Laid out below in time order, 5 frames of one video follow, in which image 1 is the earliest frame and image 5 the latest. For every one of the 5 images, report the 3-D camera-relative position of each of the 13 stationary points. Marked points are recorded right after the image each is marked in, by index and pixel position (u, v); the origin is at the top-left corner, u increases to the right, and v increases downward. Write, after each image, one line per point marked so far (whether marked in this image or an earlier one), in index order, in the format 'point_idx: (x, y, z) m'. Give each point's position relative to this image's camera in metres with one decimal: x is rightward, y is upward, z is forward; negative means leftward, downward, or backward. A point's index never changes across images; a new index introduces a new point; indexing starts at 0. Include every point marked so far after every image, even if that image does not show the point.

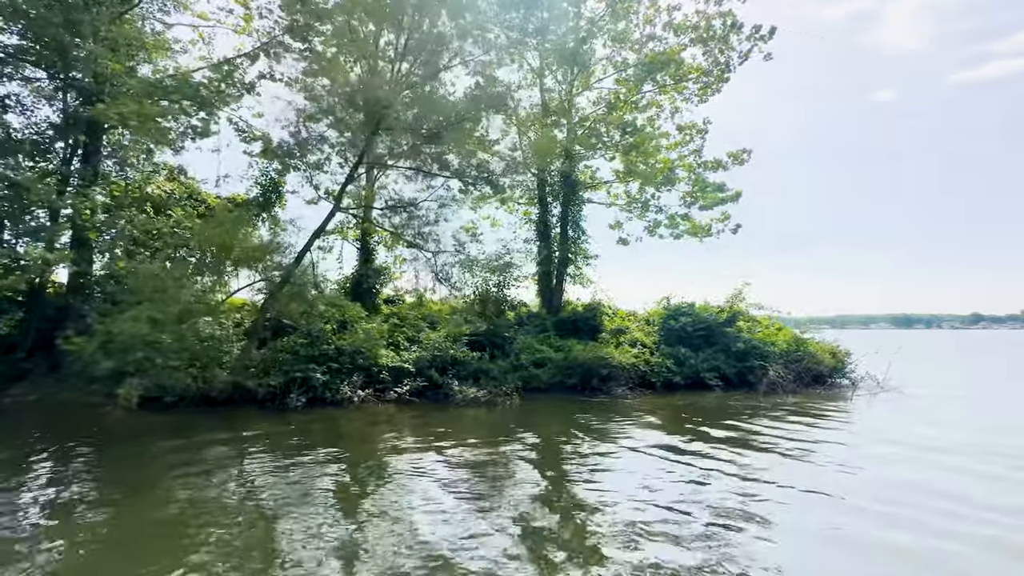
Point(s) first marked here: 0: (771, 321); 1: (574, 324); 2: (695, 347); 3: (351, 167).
0: (+7.5, -1.0, +18.2) m
1: (+1.5, -1.2, +17.8) m
2: (+4.7, -1.6, +16.6) m
3: (-4.0, +2.7, +14.9) m
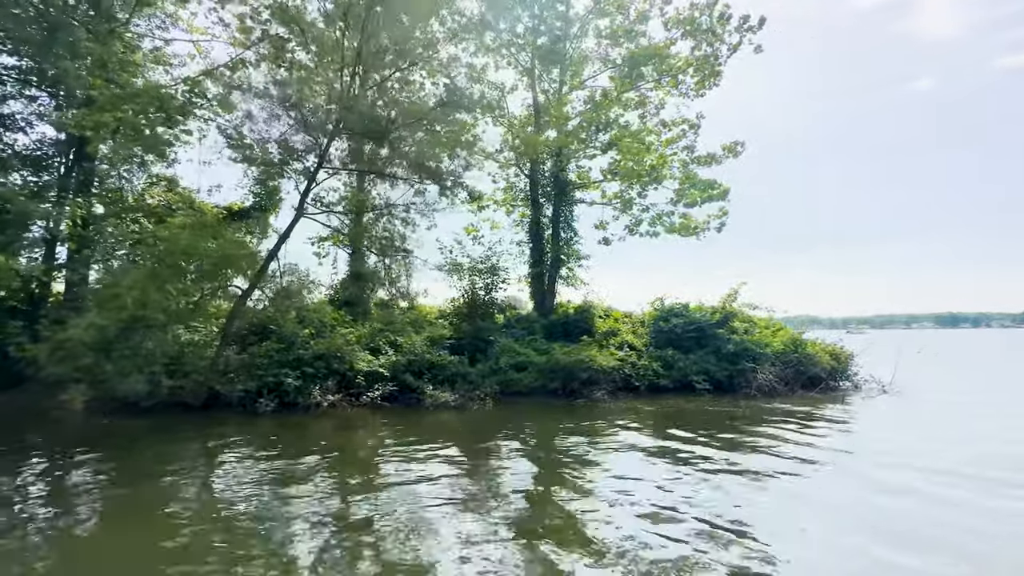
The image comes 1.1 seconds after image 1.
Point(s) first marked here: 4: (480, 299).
0: (+7.3, -1.0, +18.1) m
1: (+1.3, -1.2, +17.8) m
2: (+4.5, -1.6, +16.6) m
3: (-4.2, +2.6, +14.9) m
4: (-1.4, -0.5, +18.4) m
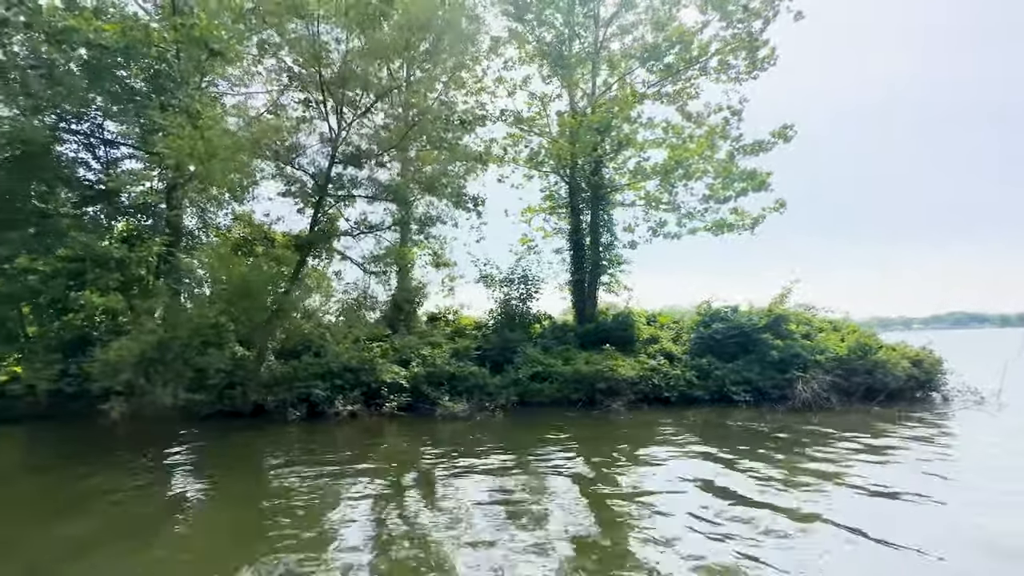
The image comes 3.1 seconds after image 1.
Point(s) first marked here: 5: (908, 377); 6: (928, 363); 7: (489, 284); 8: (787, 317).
0: (+8.5, -1.0, +18.0) m
1: (+2.5, -1.4, +18.2) m
2: (+5.6, -1.8, +16.7) m
3: (-3.3, +2.3, +15.8) m
4: (-0.1, -0.7, +19.0) m
5: (+9.4, -2.1, +14.8) m
6: (+9.9, -1.8, +15.4) m
7: (-1.0, 0.0, +19.5) m
8: (+7.3, -0.8, +17.2) m
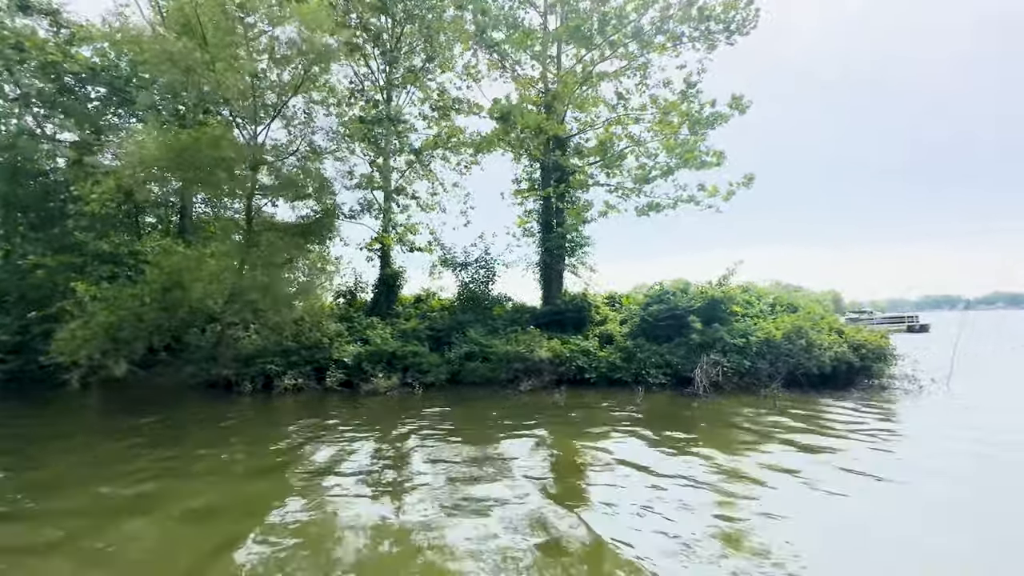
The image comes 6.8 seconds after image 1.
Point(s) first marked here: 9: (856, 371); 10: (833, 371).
0: (+7.6, -0.6, +19.8) m
1: (+1.6, -0.9, +19.6) m
2: (+4.7, -1.3, +18.3) m
3: (-4.0, +2.8, +16.7) m
4: (-1.1, -0.1, +20.2) m
5: (+8.7, -1.8, +16.7) m
6: (+9.1, -1.5, +17.2) m
7: (-2.0, +0.7, +20.7) m
8: (+6.4, -0.4, +18.9) m
9: (+9.3, -2.2, +17.3) m
10: (+8.6, -2.2, +16.8) m
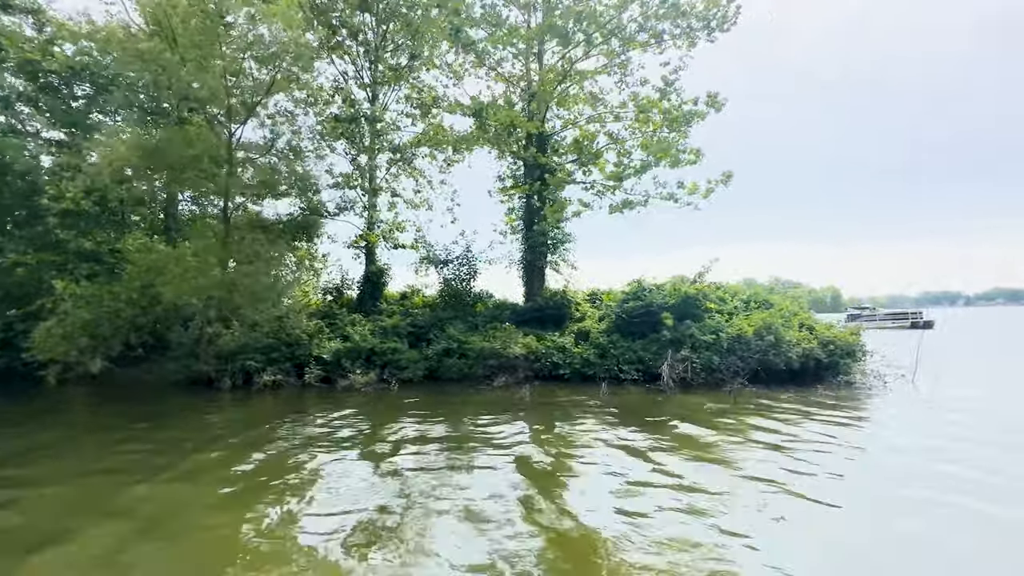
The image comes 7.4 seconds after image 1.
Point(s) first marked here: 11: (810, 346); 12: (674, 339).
0: (+7.0, -0.5, +20.4) m
1: (+0.9, -0.8, +20.1) m
2: (+4.1, -1.2, +18.9) m
3: (-4.6, +2.9, +17.0) m
4: (-1.8, 0.0, +20.6) m
5: (+8.1, -1.8, +17.4) m
6: (+8.6, -1.4, +17.9) m
7: (-2.6, +0.8, +21.0) m
8: (+5.8, -0.3, +19.4) m
9: (+8.7, -2.1, +18.0) m
10: (+8.0, -2.1, +17.5) m
11: (+8.3, -1.6, +17.5) m
12: (+5.0, -1.4, +17.9) m
